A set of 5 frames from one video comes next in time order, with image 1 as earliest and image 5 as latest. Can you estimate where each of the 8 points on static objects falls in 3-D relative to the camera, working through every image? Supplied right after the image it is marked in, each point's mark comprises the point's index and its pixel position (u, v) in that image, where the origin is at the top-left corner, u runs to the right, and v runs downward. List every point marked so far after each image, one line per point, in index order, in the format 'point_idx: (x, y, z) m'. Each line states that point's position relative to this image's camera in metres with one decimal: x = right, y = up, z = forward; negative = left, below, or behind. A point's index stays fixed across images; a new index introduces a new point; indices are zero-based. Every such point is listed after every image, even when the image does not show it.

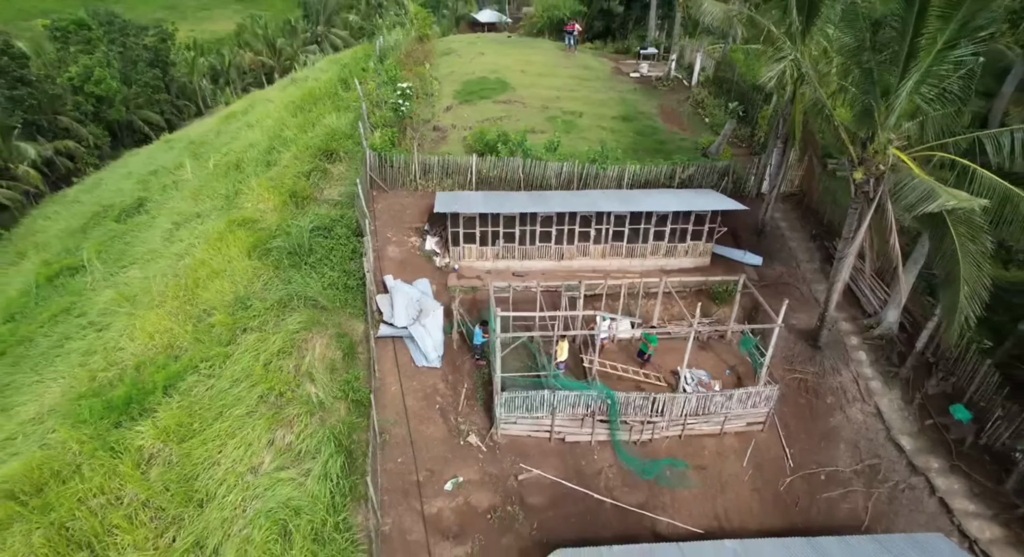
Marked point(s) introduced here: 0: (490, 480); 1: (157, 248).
0: (-0.4, -3.5, +10.7) m
1: (-9.1, +0.8, +15.9) m
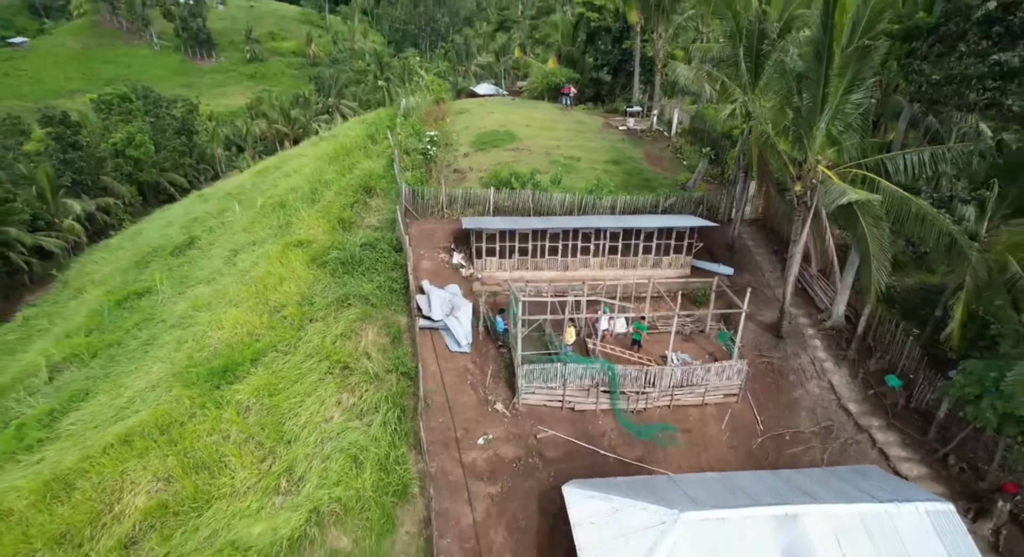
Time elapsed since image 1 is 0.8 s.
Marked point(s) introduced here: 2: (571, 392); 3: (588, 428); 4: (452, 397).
0: (+0.1, -3.3, +13.1) m
1: (-8.8, +0.3, +18.7) m
2: (+1.3, -2.5, +13.8) m
3: (+1.7, -3.3, +13.6) m
4: (-1.3, -2.6, +13.6) m
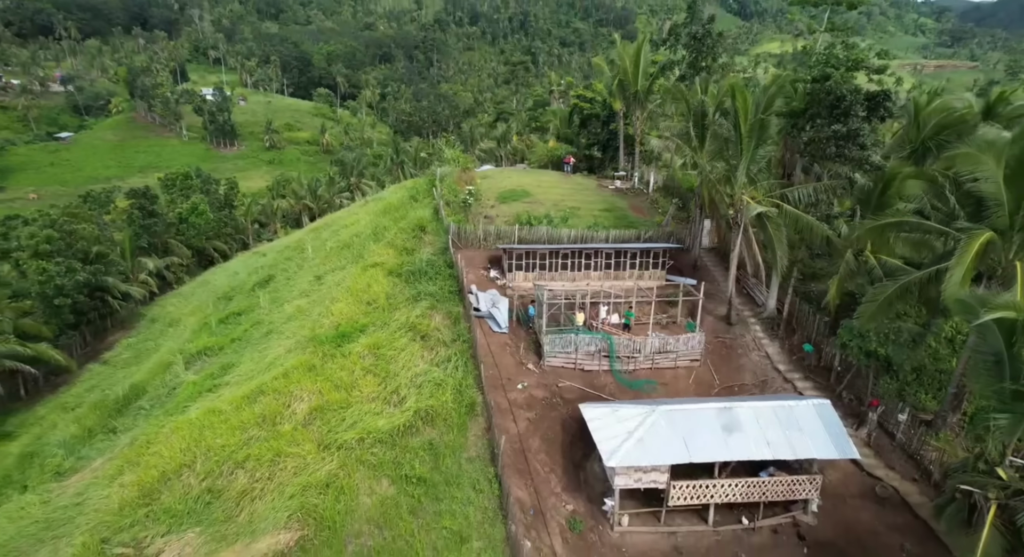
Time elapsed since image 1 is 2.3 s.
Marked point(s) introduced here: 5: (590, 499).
0: (+0.9, -3.2, +18.7) m
1: (-8.0, -0.4, +24.5) m
2: (+2.2, -2.4, +19.4) m
3: (+2.5, -3.2, +19.2) m
4: (-0.5, -2.5, +19.2) m
5: (+2.0, -5.7, +15.7) m
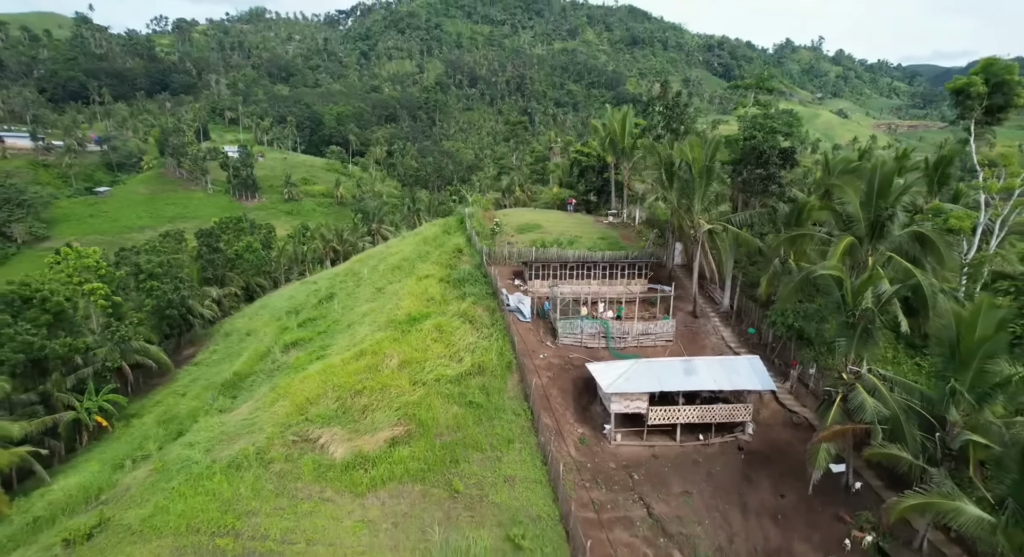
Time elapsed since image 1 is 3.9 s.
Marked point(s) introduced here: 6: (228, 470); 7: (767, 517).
0: (+1.9, -3.2, +25.7) m
1: (-7.1, -1.0, +31.8) m
2: (+3.1, -2.5, +26.6) m
3: (+3.5, -3.2, +26.3) m
4: (+0.5, -2.6, +26.3) m
5: (+3.0, -5.4, +22.6) m
6: (-8.4, -5.7, +18.4) m
7: (+8.0, -7.4, +19.3) m
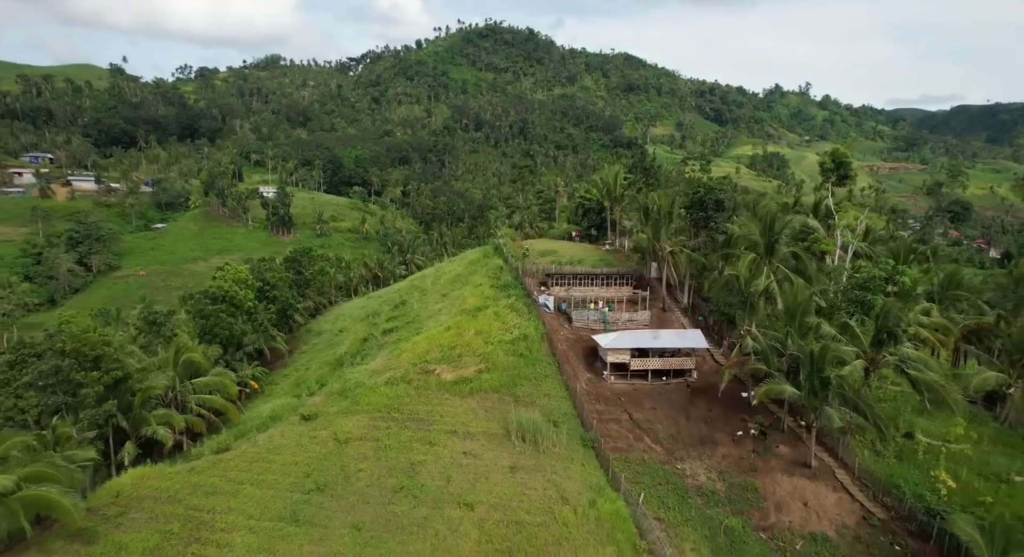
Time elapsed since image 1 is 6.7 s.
0: (+3.8, -3.5, +39.2) m
1: (-5.2, -1.6, +45.3) m
2: (+5.0, -2.9, +40.0) m
3: (+5.4, -3.5, +39.7) m
4: (+2.4, -2.9, +39.8) m
5: (+4.9, -5.5, +35.9) m
6: (-6.4, -5.6, +31.7) m
7: (+9.9, -7.4, +32.5) m
